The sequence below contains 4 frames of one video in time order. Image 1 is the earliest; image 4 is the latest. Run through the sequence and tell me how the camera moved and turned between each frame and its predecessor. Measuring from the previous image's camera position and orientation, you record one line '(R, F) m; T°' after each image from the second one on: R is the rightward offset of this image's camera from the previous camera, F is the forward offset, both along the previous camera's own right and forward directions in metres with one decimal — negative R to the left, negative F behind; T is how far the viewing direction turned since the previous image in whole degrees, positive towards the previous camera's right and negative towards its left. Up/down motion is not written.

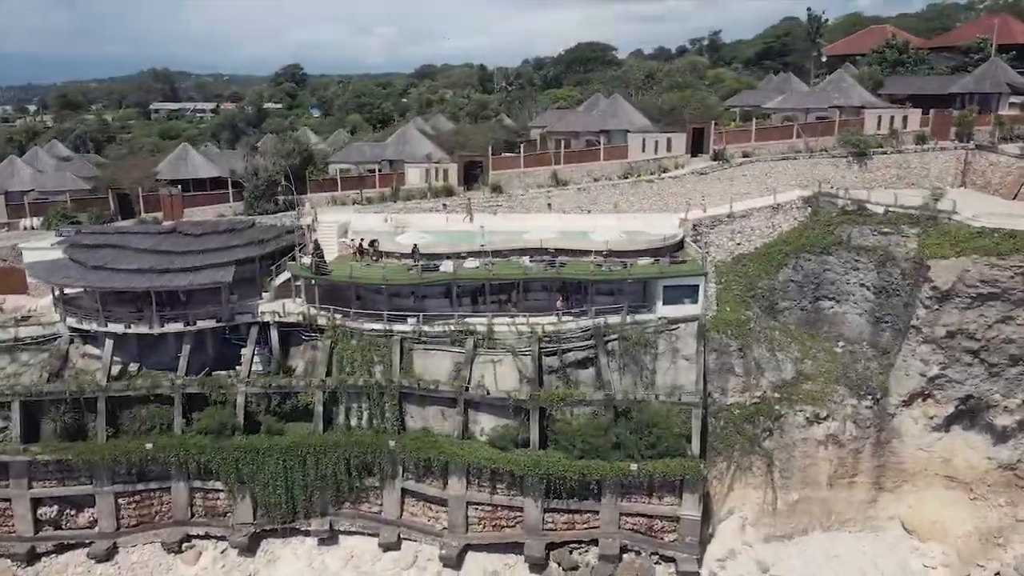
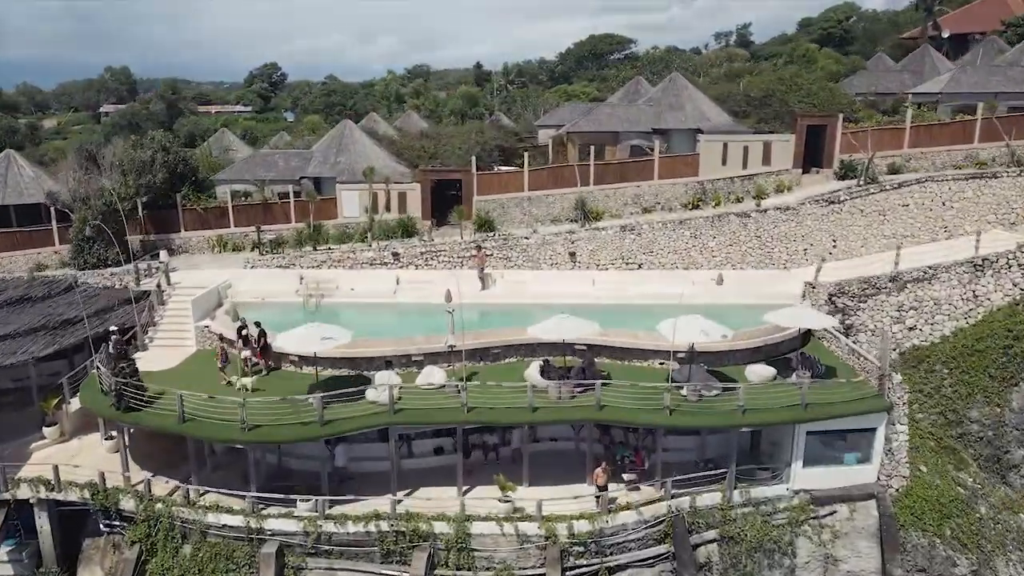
(+0.2, +21.0) m; 0°
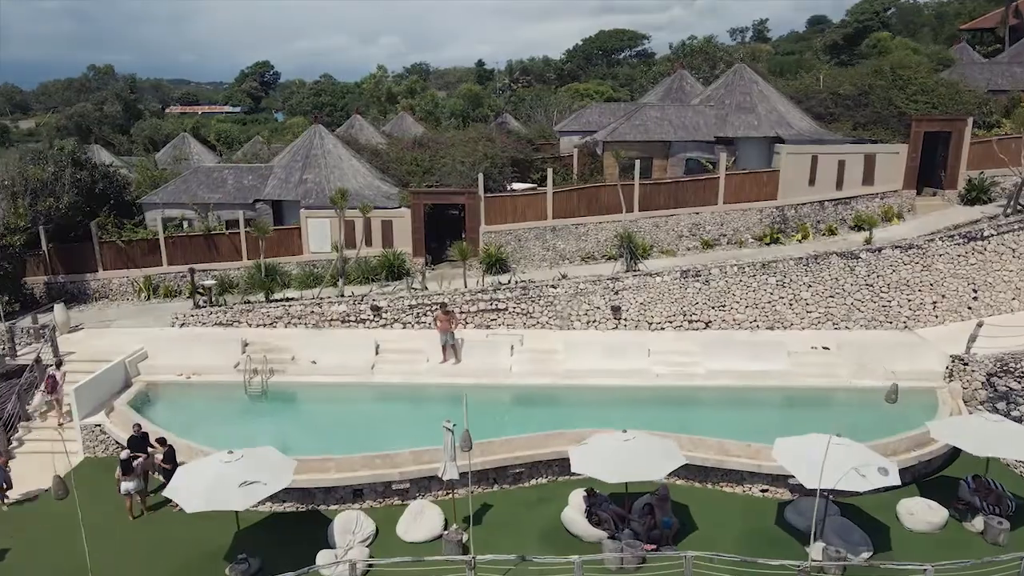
(-0.7, +8.1) m; 0°
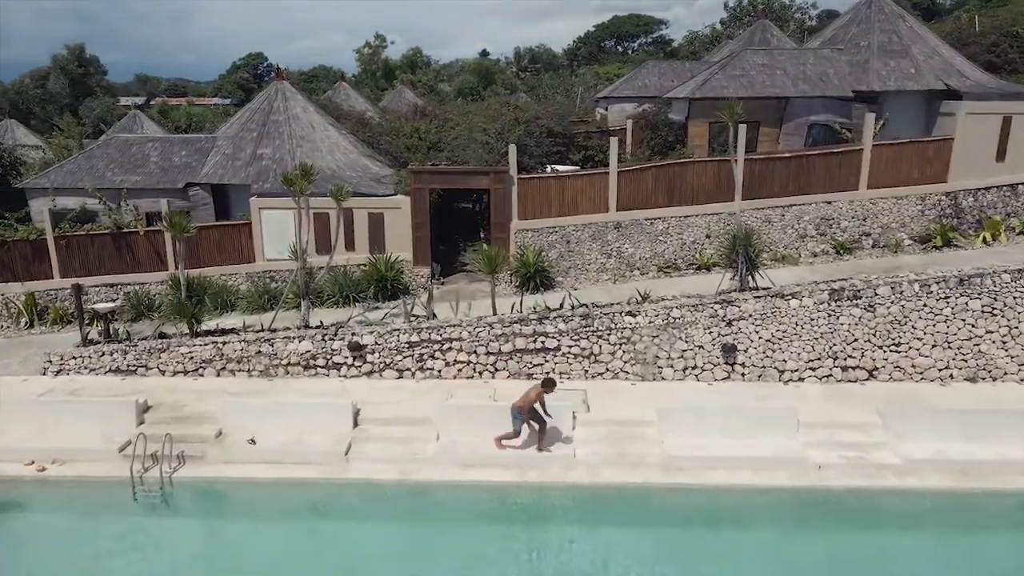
(-1.1, +8.1) m; 0°
